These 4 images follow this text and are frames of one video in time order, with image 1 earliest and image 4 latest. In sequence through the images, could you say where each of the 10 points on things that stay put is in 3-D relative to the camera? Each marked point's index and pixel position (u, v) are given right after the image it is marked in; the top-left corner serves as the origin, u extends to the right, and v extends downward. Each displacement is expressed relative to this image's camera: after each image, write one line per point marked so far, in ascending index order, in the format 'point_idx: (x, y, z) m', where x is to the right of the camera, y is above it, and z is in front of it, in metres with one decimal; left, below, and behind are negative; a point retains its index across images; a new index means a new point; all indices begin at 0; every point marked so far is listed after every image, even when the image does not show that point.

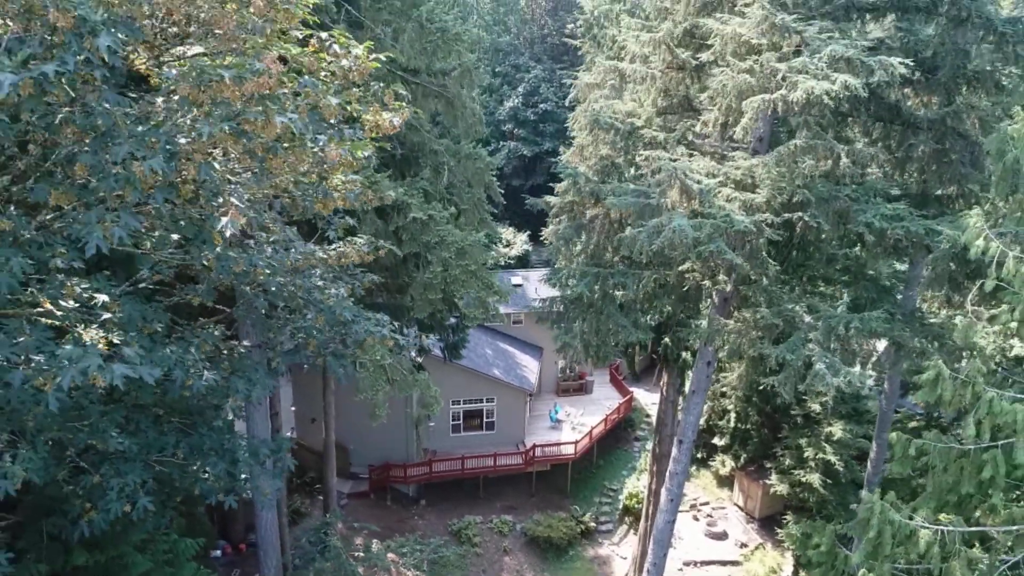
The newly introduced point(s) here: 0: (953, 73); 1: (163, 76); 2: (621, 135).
0: (+6.5, +3.2, +8.5) m
1: (-2.2, +1.3, +3.6) m
2: (+1.8, +2.6, +9.8) m
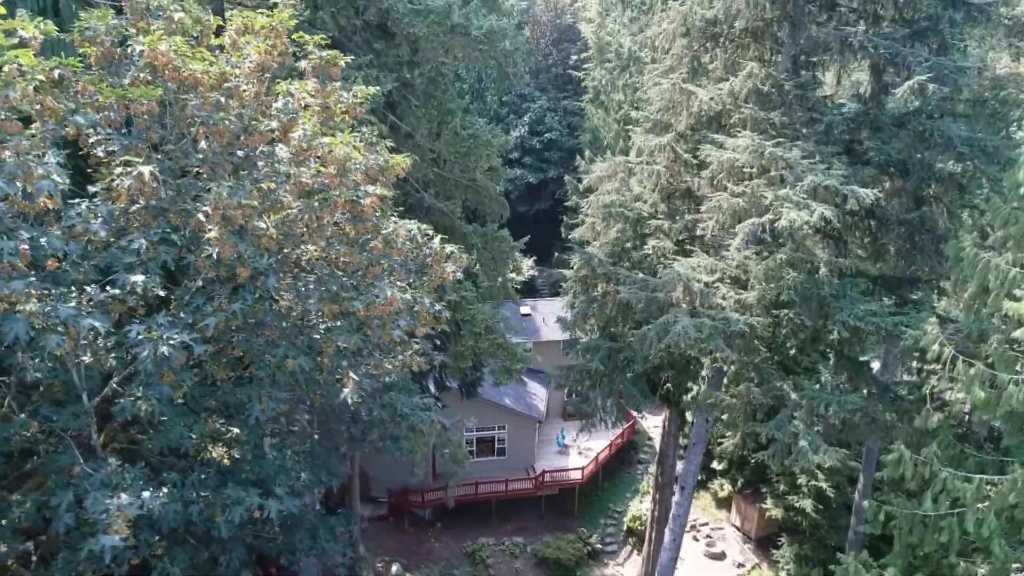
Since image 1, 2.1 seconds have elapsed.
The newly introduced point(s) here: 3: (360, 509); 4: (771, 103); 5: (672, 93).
0: (+6.9, +1.8, +9.8) m
1: (-1.7, -0.1, +4.9) m
2: (+2.2, +1.2, +11.0) m
3: (-5.1, -7.5, +19.6) m
4: (+4.4, +3.1, +9.9) m
5: (+2.9, +3.5, +10.5) m
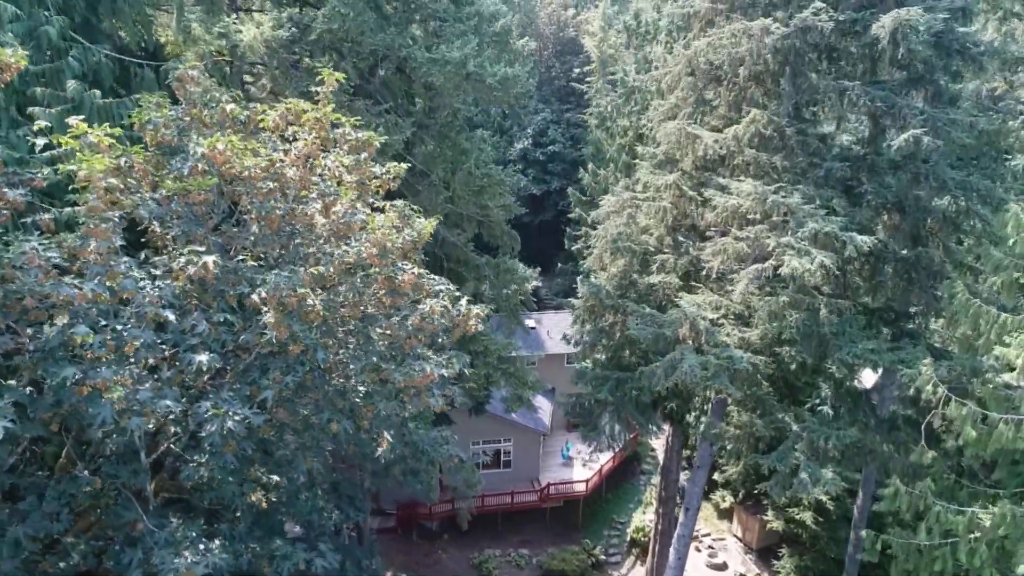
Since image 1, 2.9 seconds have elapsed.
0: (+7.1, +1.2, +10.2) m
1: (-1.5, -0.7, +5.3) m
2: (+2.5, +0.6, +11.5) m
3: (-4.9, -8.1, +20.0) m
4: (+4.7, +2.5, +10.3) m
5: (+3.1, +2.9, +11.0) m
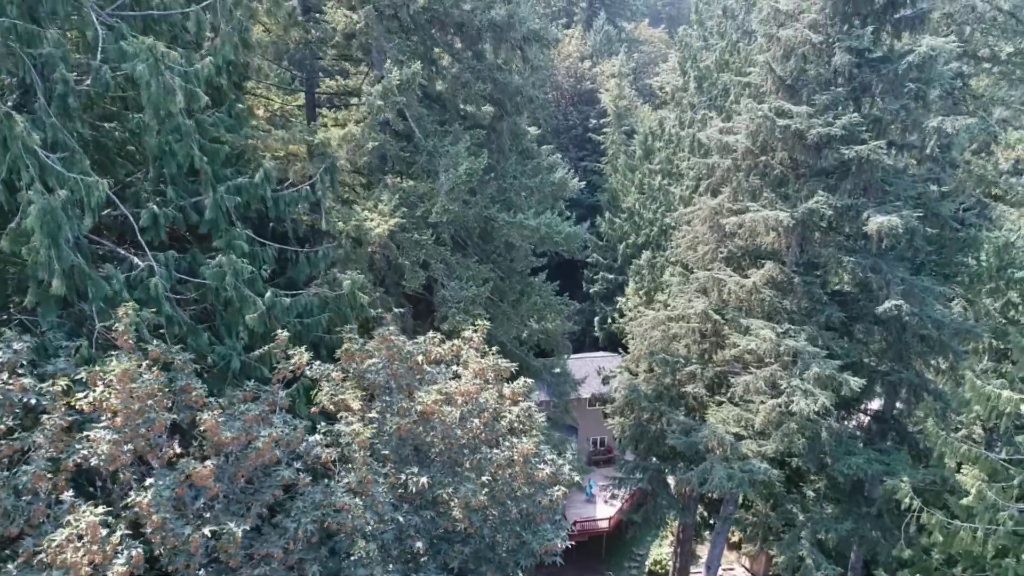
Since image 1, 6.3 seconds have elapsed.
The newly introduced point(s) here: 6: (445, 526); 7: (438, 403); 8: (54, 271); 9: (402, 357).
0: (+8.5, -1.4, +12.6) m
1: (-0.2, -3.3, +7.8) m
2: (+3.8, -1.9, +13.9) m
3: (-3.6, -10.6, +22.5) m
4: (+6.0, 0.0, +12.8) m
5: (+4.5, +0.3, +13.4) m
6: (-0.9, -3.0, +7.4) m
7: (-1.0, -1.5, +7.5) m
8: (-5.4, +0.2, +6.9) m
9: (-1.5, -0.9, +8.0) m
